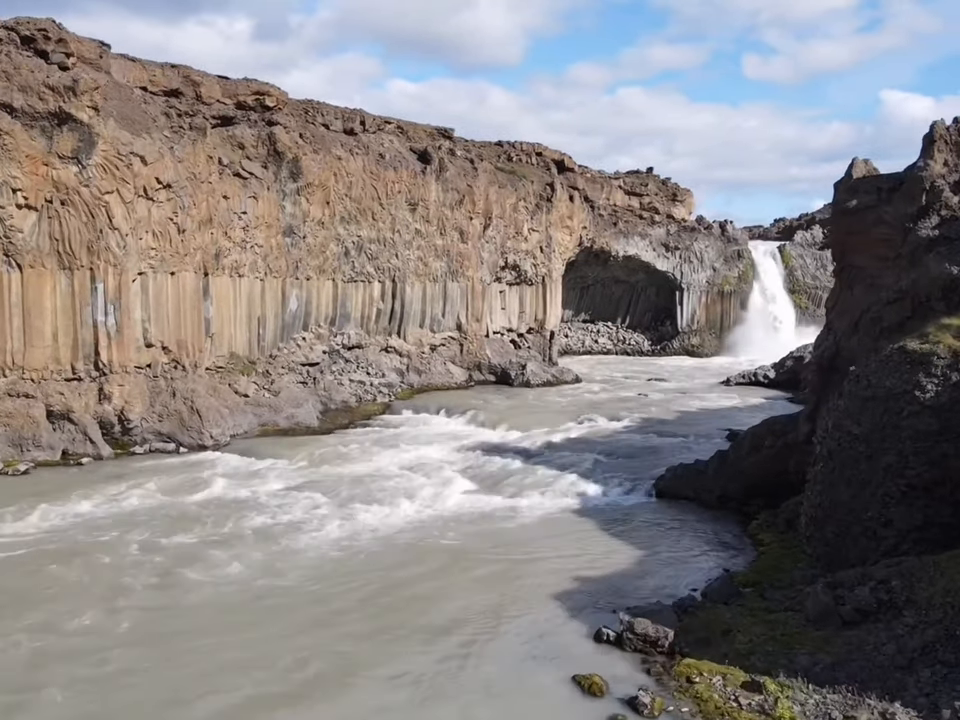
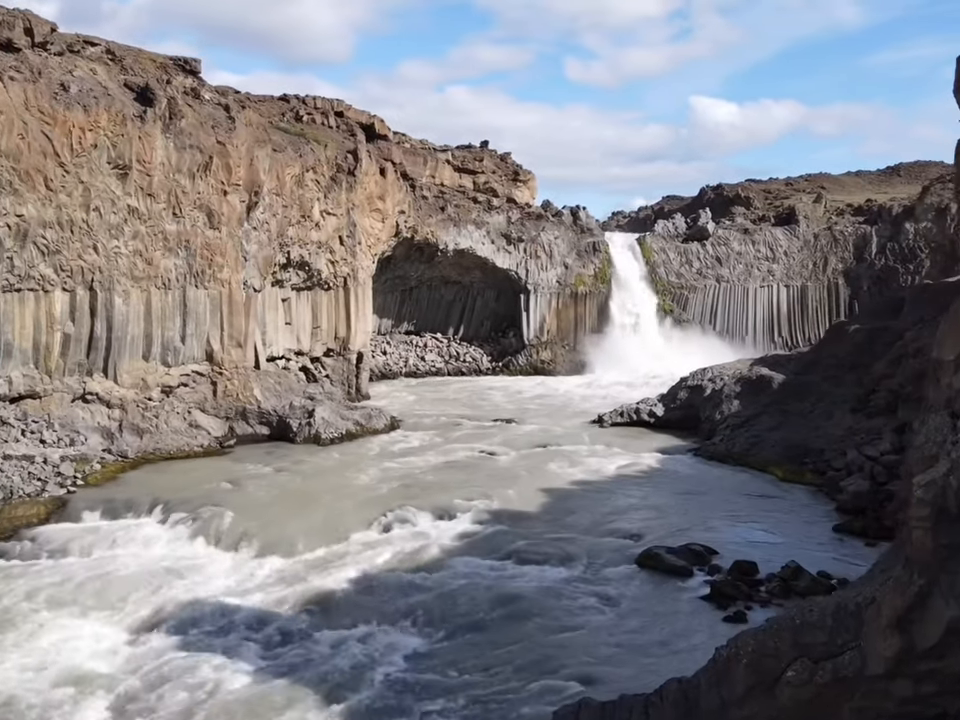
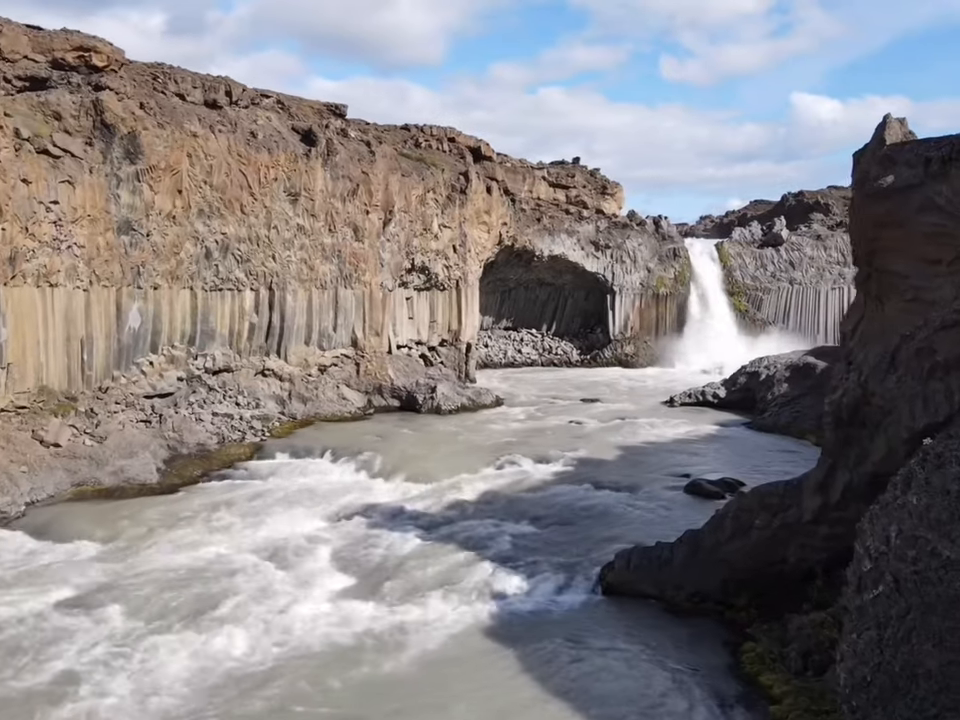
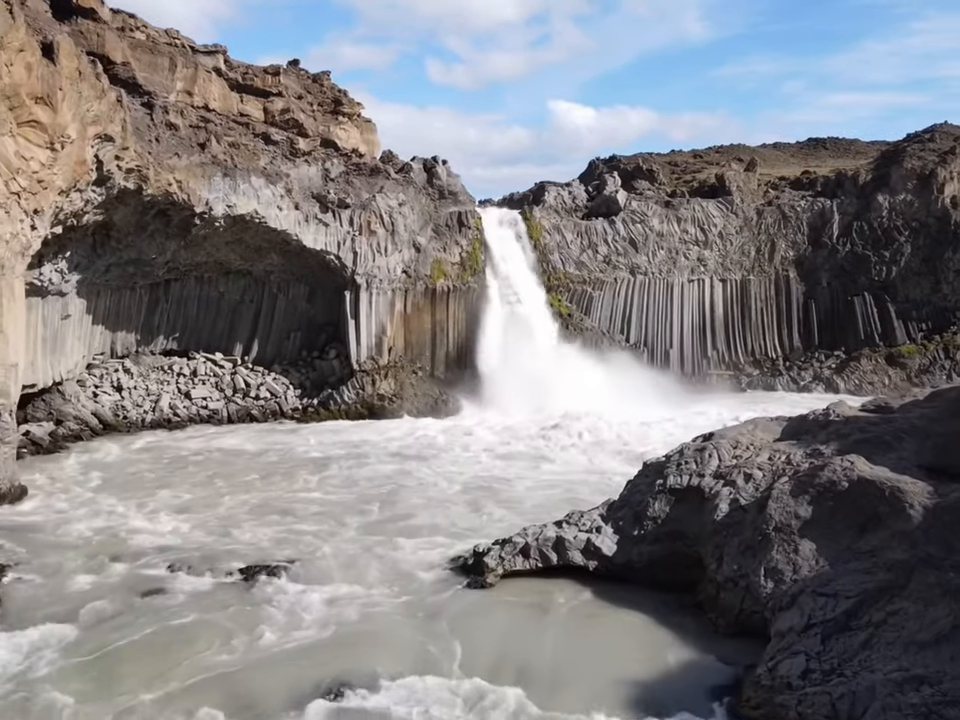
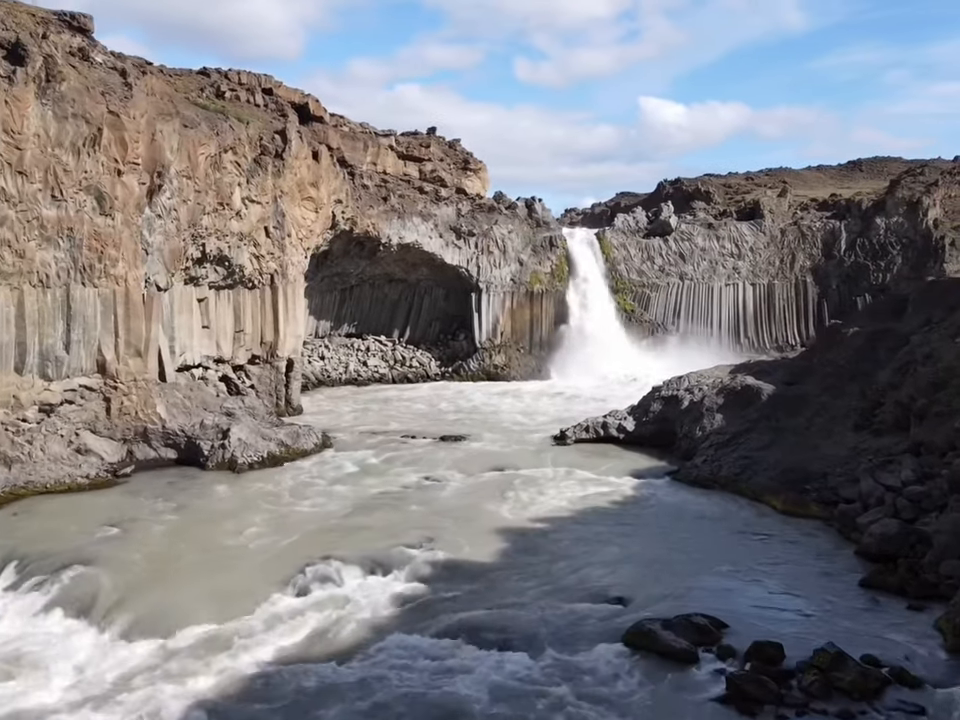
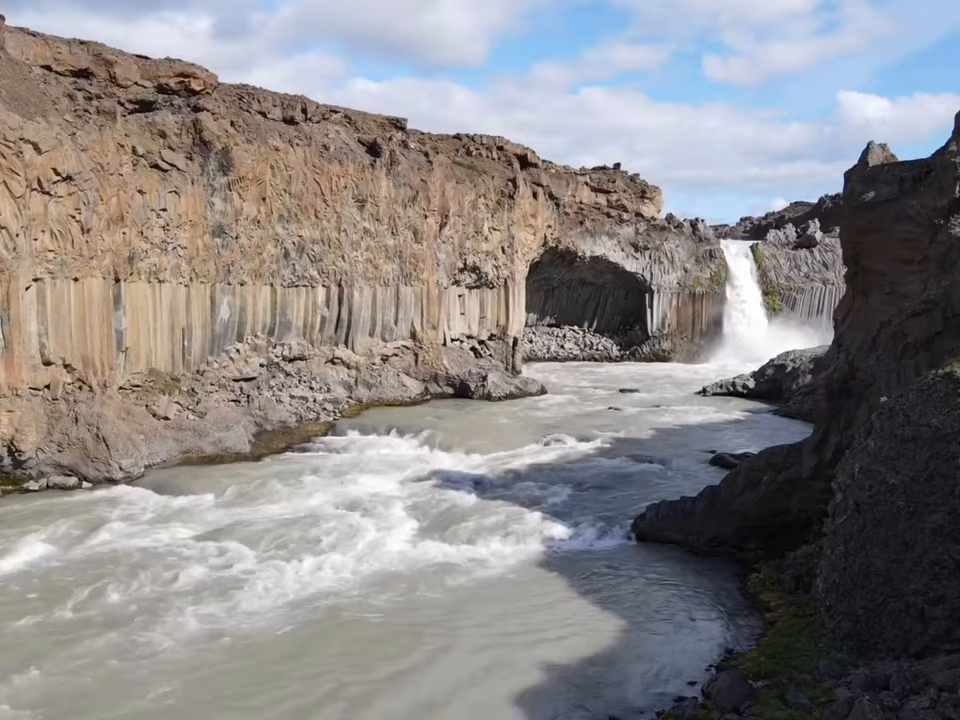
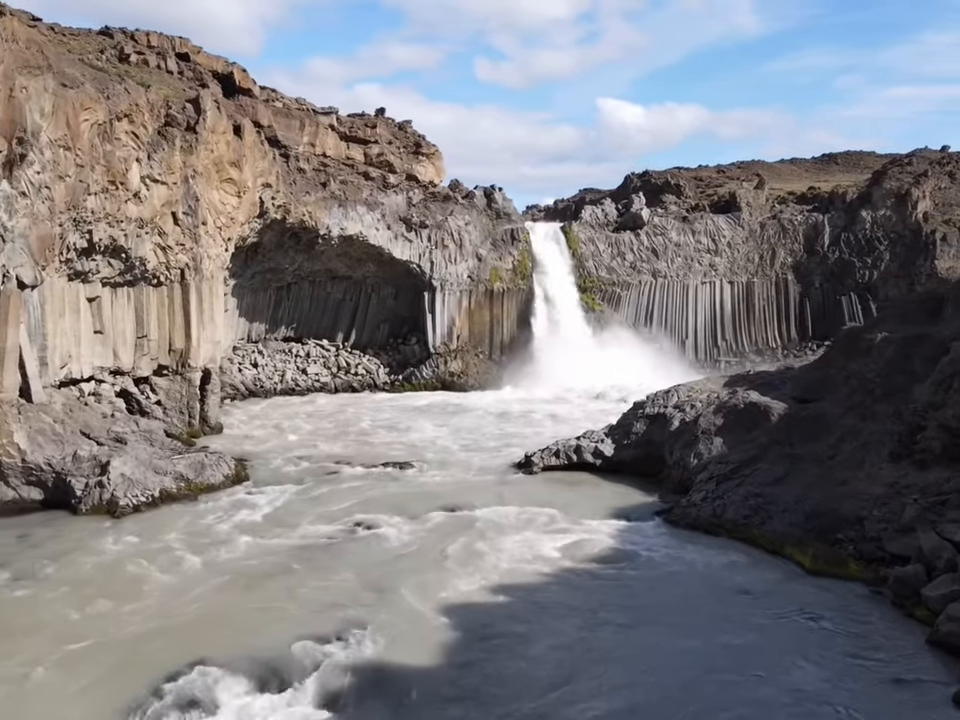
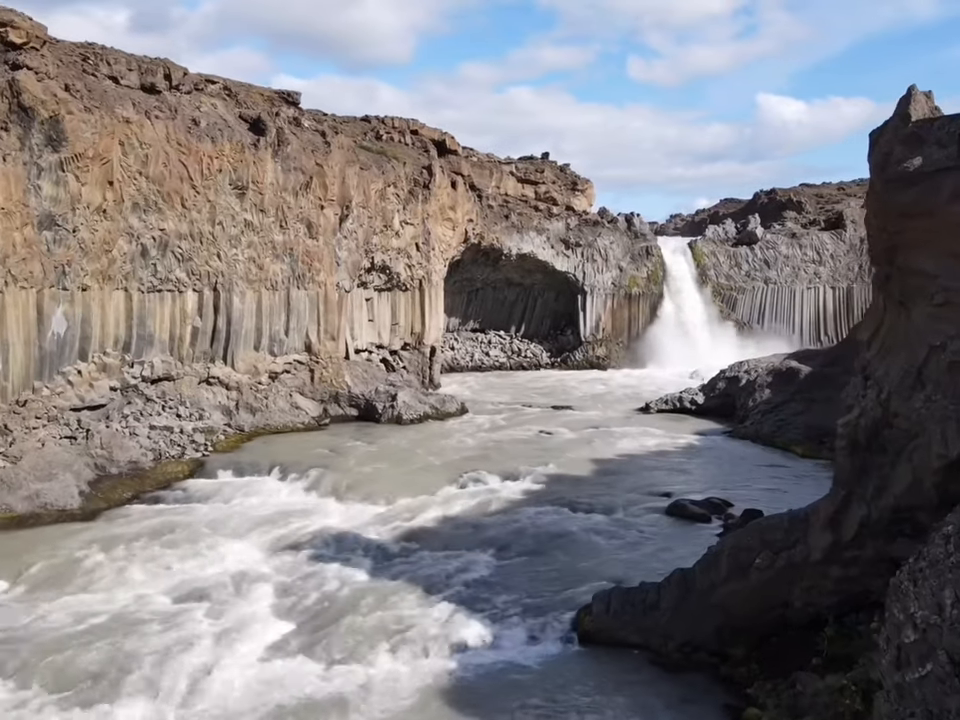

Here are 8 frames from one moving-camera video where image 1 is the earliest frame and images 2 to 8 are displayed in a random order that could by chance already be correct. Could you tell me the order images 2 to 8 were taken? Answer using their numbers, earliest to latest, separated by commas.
6, 3, 8, 2, 5, 7, 4
